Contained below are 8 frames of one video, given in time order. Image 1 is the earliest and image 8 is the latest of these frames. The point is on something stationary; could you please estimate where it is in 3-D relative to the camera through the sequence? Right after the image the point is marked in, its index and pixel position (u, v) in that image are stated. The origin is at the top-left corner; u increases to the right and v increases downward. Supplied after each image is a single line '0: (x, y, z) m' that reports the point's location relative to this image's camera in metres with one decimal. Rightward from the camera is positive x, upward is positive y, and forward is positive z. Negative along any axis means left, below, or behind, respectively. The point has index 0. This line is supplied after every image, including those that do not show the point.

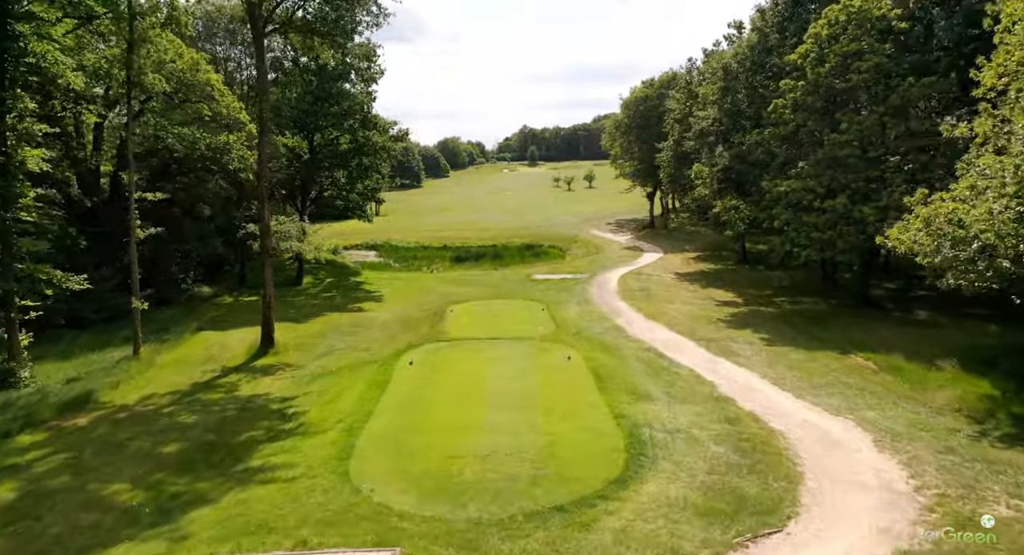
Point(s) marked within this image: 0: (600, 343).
0: (+2.4, -1.8, +19.1) m
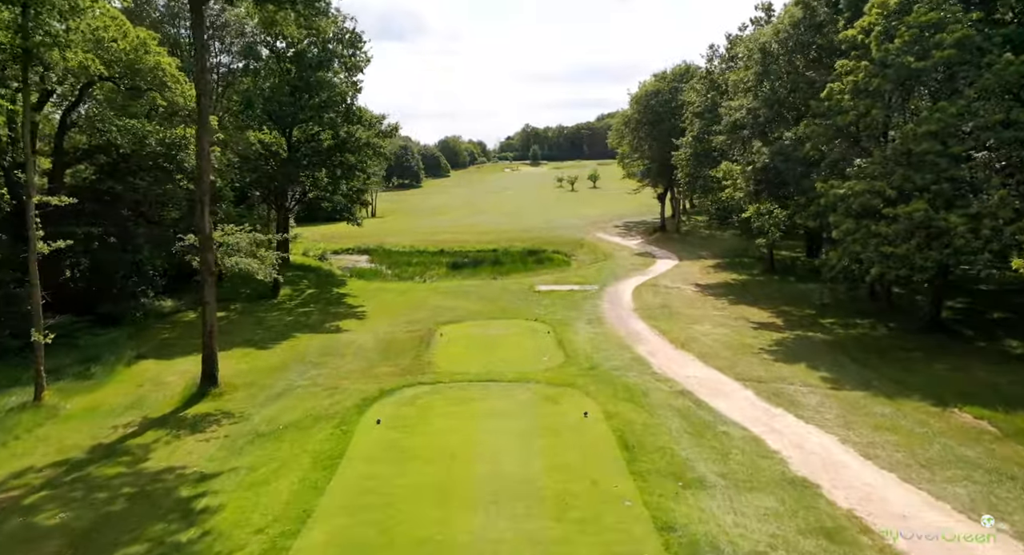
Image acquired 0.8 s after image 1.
0: (+2.4, -2.4, +15.3) m
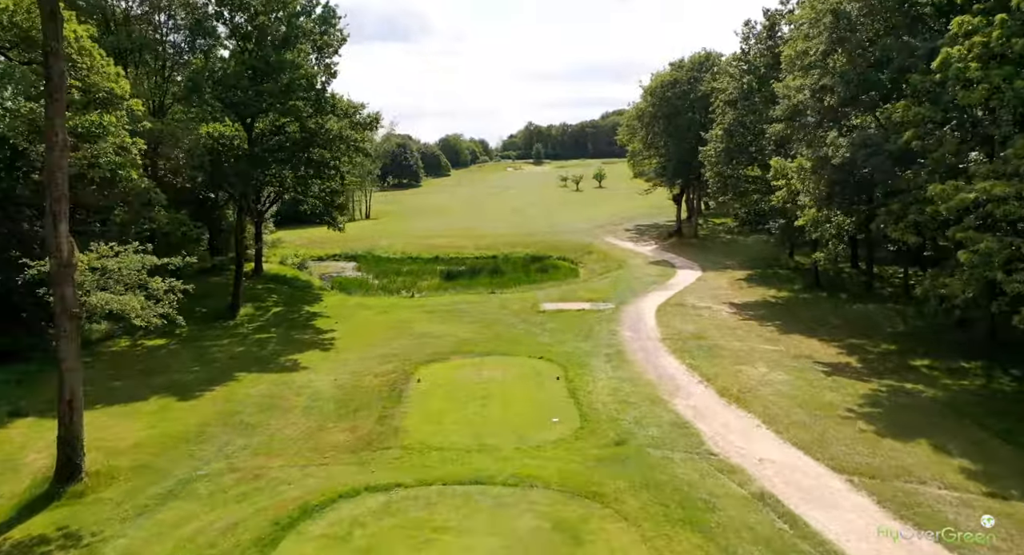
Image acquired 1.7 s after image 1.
0: (+2.4, -3.1, +10.3) m
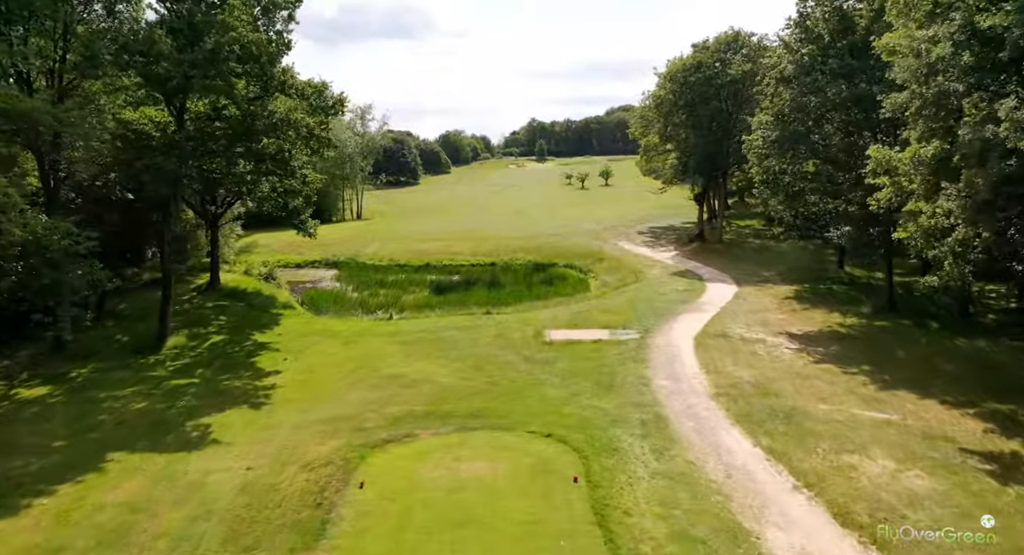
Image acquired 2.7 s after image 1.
0: (+2.2, -3.9, +4.4) m
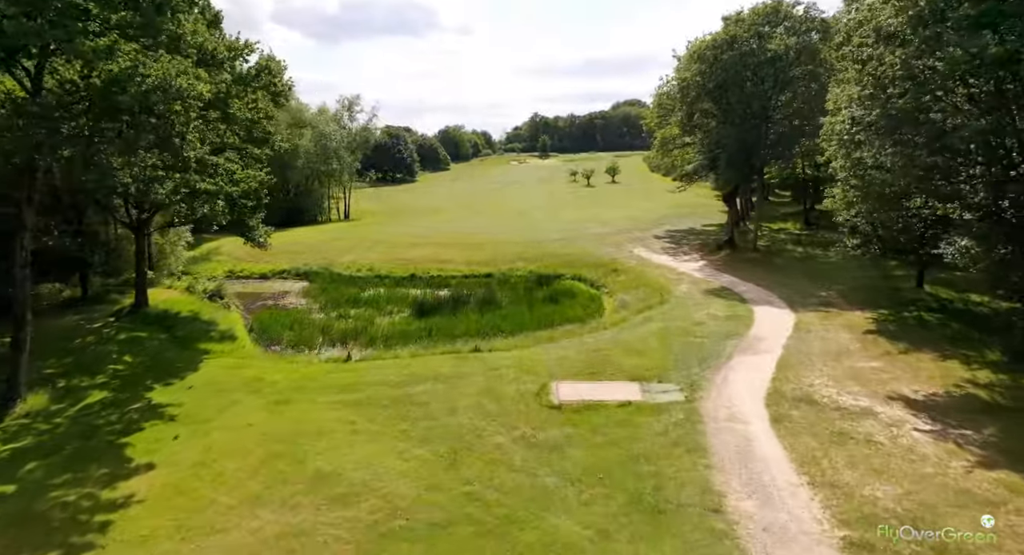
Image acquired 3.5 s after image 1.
0: (+2.0, -4.9, -2.2) m
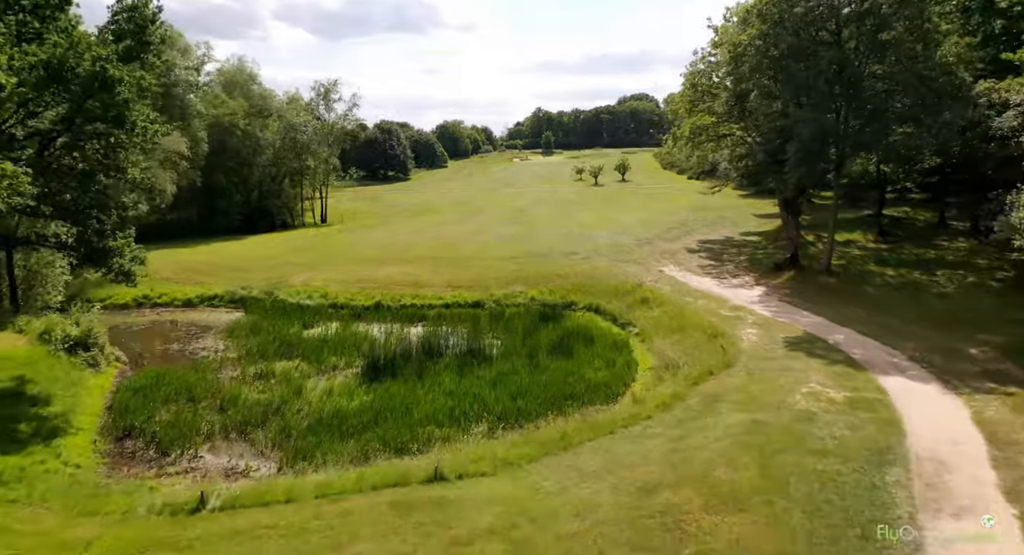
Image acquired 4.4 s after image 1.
0: (+1.6, -6.4, -11.9) m
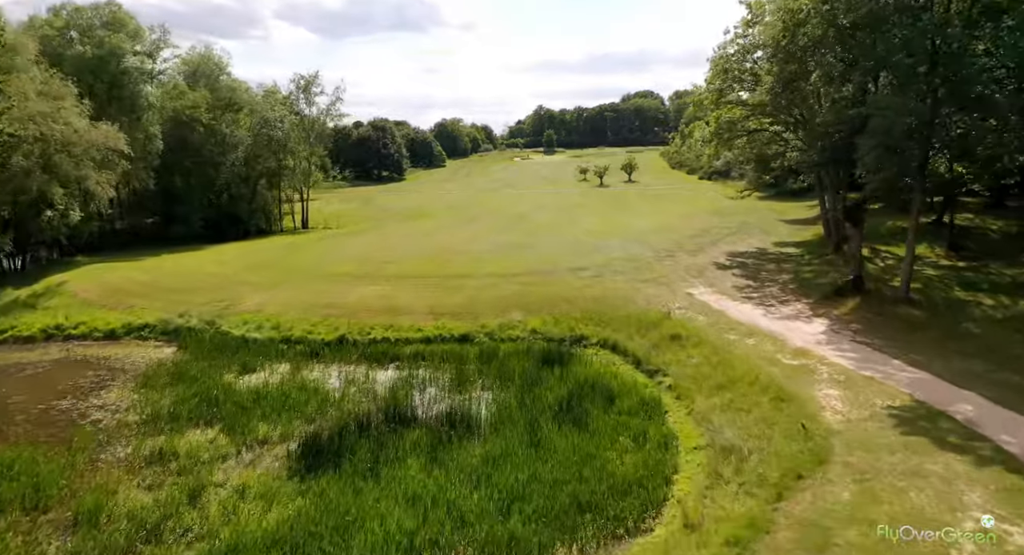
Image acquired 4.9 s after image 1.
0: (+1.4, -7.4, -18.1) m
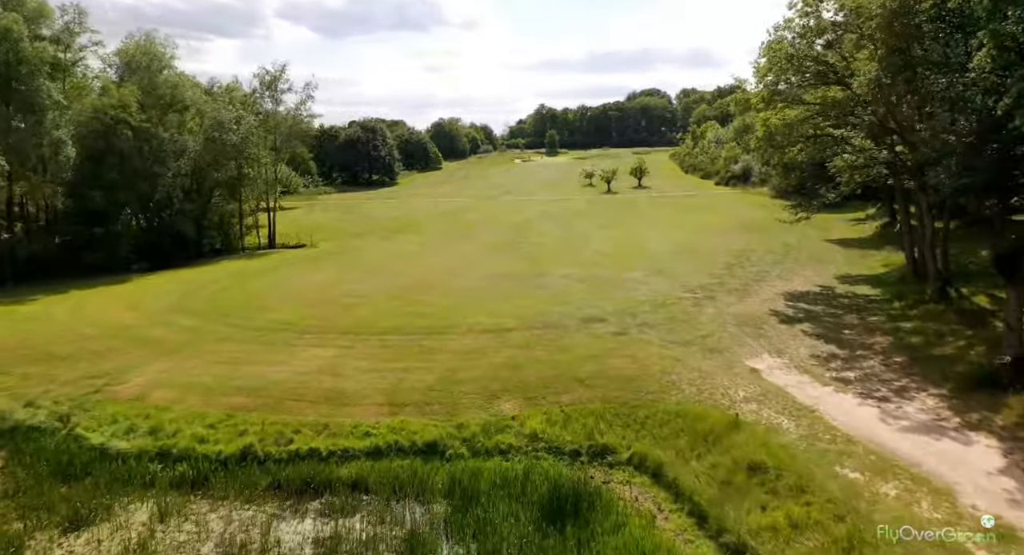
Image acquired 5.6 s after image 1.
0: (+1.0, -9.6, -26.7) m
